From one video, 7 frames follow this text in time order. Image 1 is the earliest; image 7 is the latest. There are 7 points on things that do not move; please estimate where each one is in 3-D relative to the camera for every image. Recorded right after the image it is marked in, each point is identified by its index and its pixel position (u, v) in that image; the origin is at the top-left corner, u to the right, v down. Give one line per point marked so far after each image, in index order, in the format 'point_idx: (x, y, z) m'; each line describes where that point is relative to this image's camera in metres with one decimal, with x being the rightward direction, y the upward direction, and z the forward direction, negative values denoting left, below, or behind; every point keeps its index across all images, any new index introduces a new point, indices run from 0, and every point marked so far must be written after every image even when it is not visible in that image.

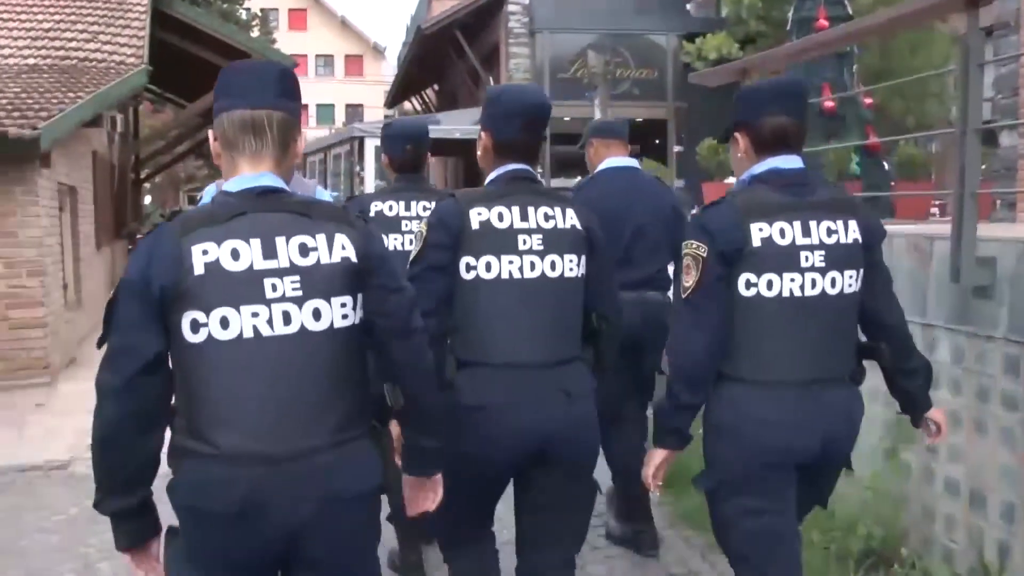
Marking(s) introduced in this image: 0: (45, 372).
0: (-3.4, -0.6, +7.7) m
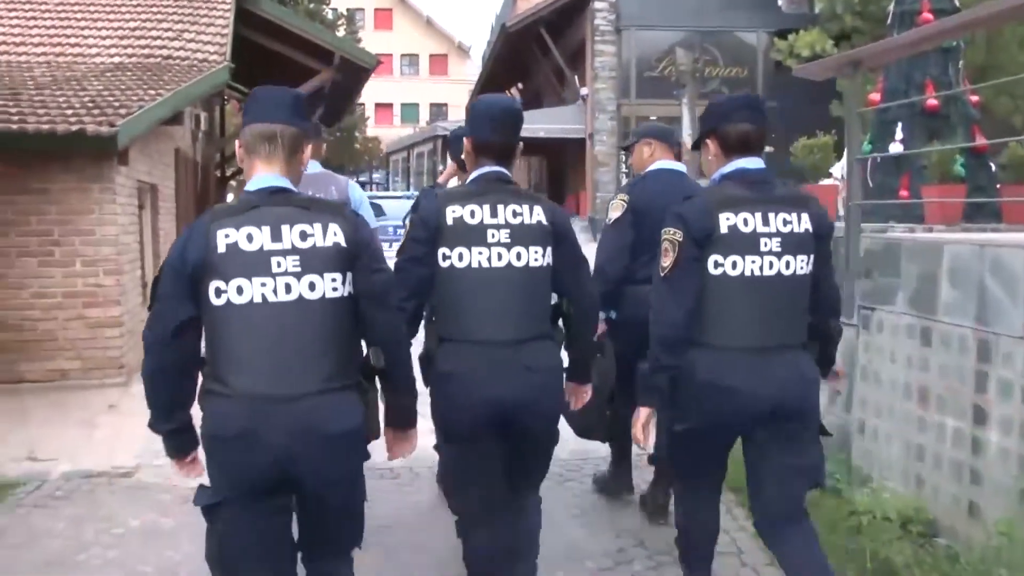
0: (-2.8, -0.6, +7.6) m
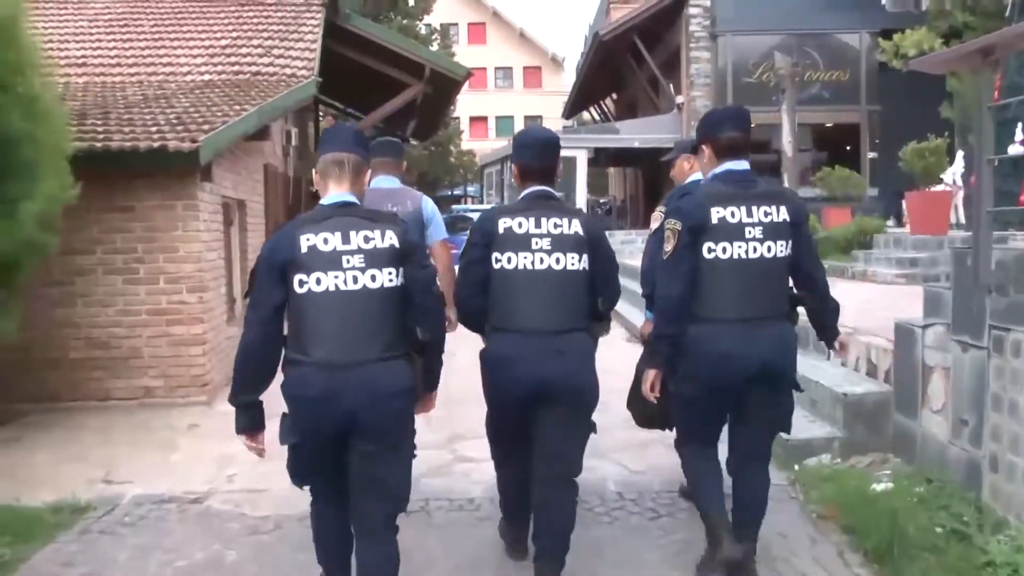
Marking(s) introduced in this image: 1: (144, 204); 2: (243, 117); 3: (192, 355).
0: (-2.2, -0.7, +7.5) m
1: (-2.6, +0.6, +7.3) m
2: (-2.1, +1.3, +7.9) m
3: (-2.3, -0.5, +7.4) m
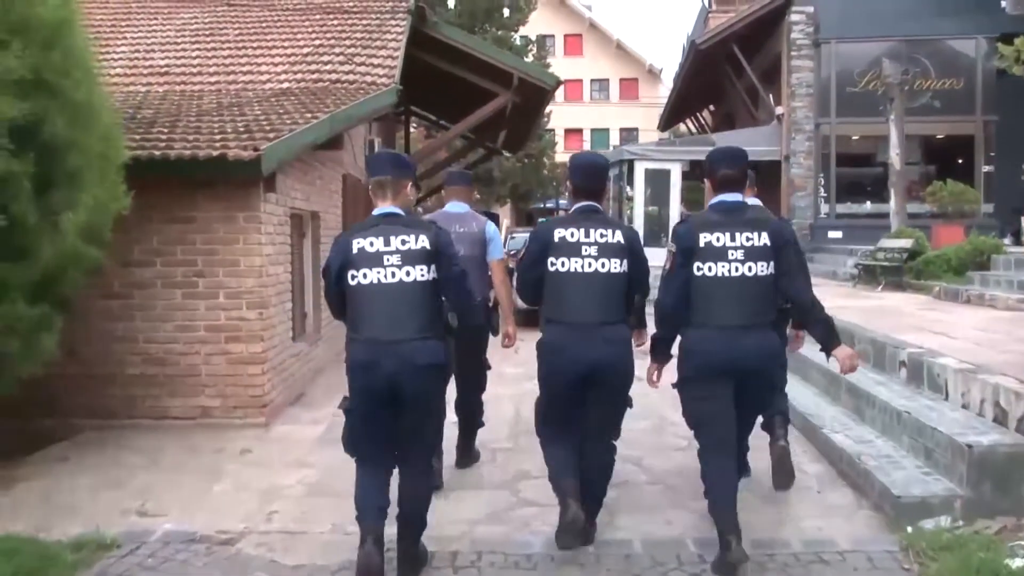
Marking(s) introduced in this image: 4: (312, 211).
0: (-1.7, -0.8, +7.1) m
1: (-2.1, +0.5, +7.0) m
2: (-1.5, +1.2, +7.6) m
3: (-1.8, -0.6, +7.0) m
4: (-1.8, +0.7, +9.3) m
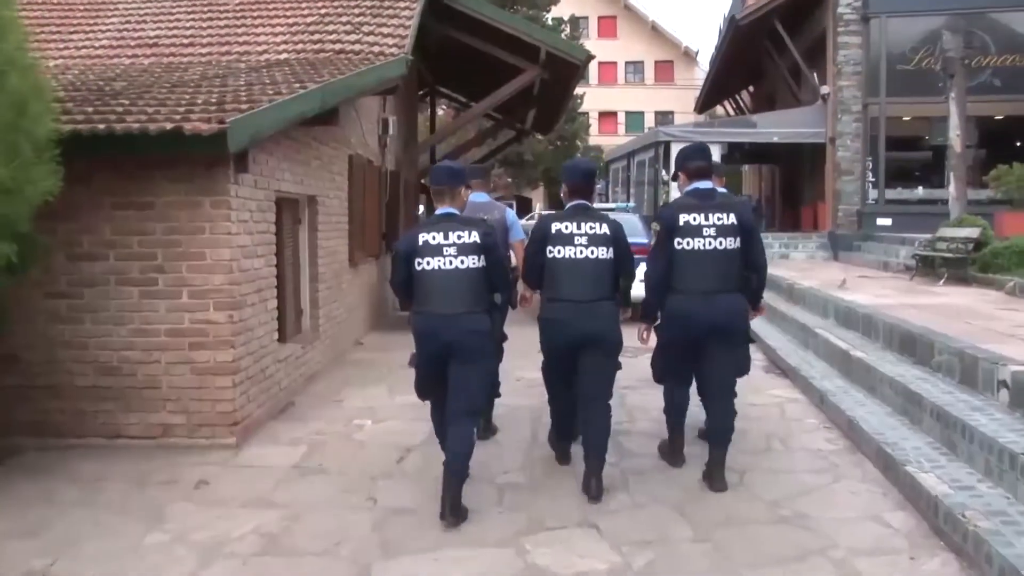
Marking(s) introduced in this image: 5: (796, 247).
0: (-1.6, -0.8, +6.0) m
1: (-2.0, +0.5, +5.9) m
2: (-1.4, +1.2, +6.5) m
3: (-1.7, -0.6, +6.0) m
4: (-1.6, +0.7, +8.3) m
5: (+5.2, +0.8, +19.3) m
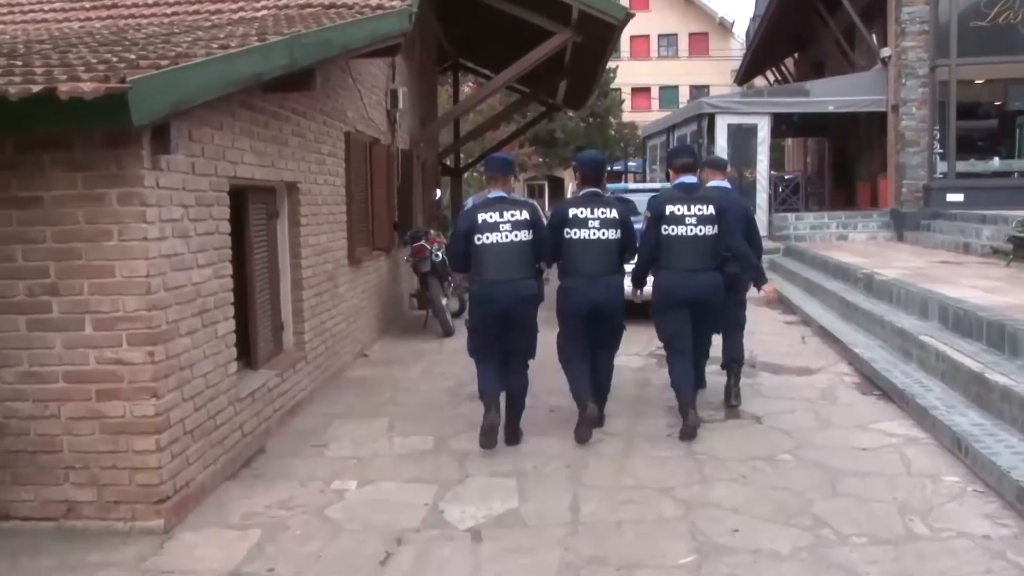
0: (-1.5, -0.9, +4.4) m
1: (-1.9, +0.4, +4.3) m
2: (-1.3, +1.1, +4.8) m
3: (-1.5, -0.7, +4.3) m
4: (-1.5, +0.7, +6.6) m
5: (+5.7, +1.0, +17.4) m
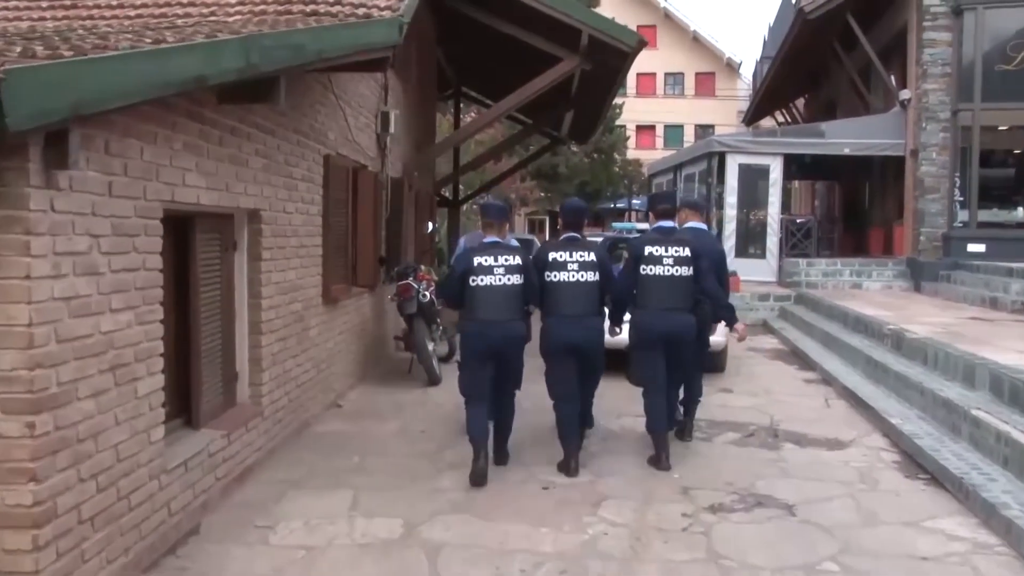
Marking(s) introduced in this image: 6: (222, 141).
0: (-1.6, -1.1, +3.4) m
1: (-1.9, +0.2, +3.3) m
2: (-1.3, +0.9, +3.9) m
3: (-1.6, -0.8, +3.4) m
4: (-1.5, +0.4, +5.7) m
5: (+5.7, +0.2, +16.4) m
6: (-1.4, +0.7, +5.2) m
